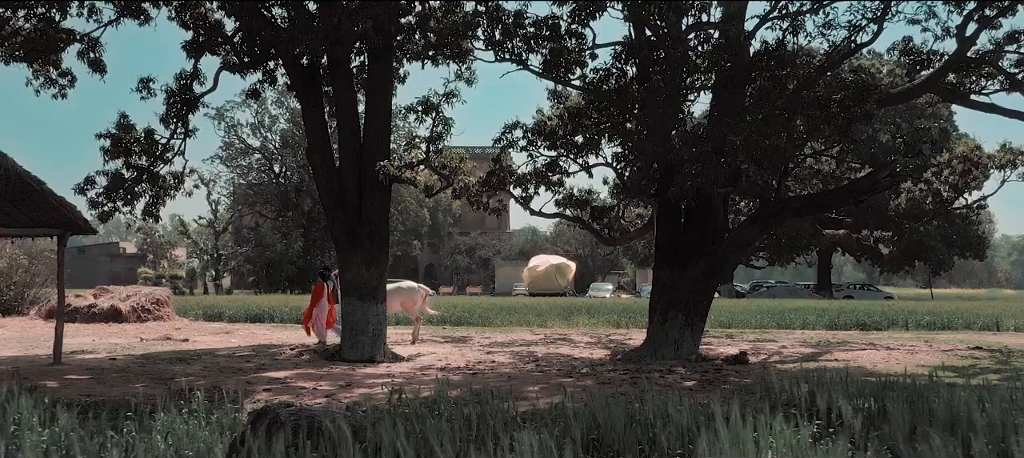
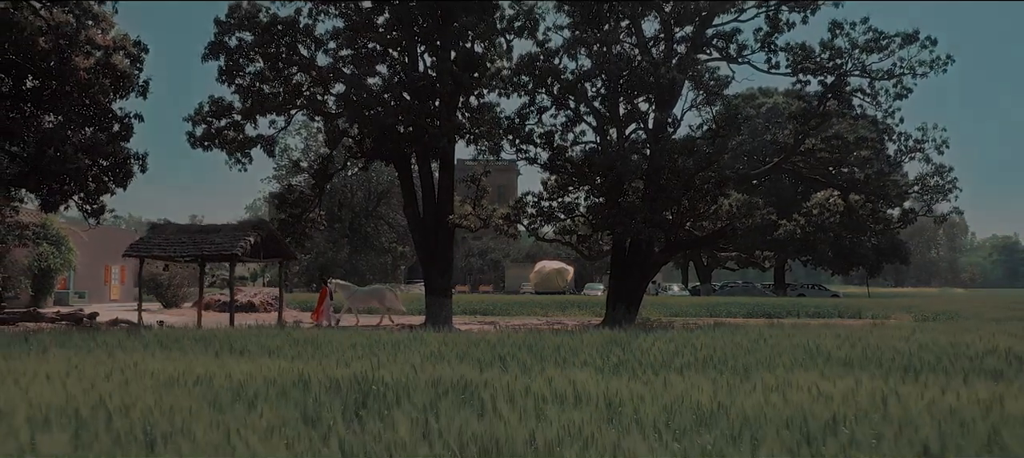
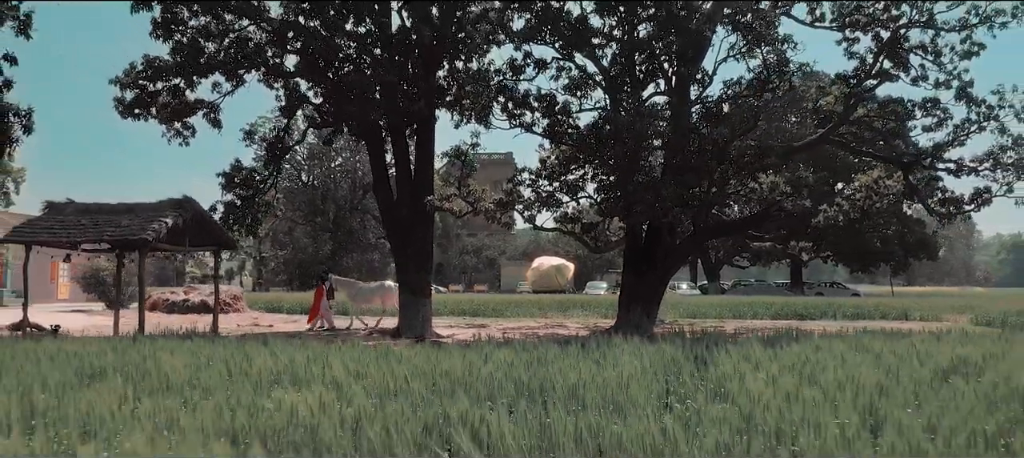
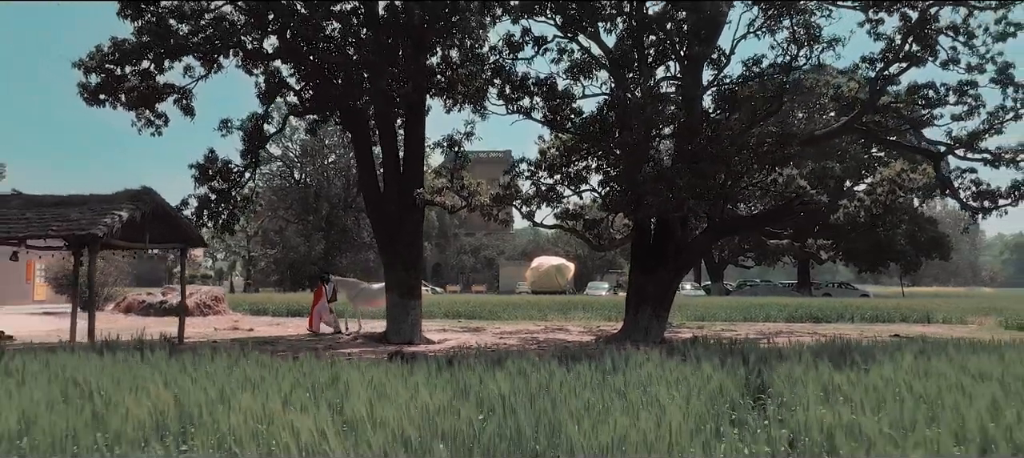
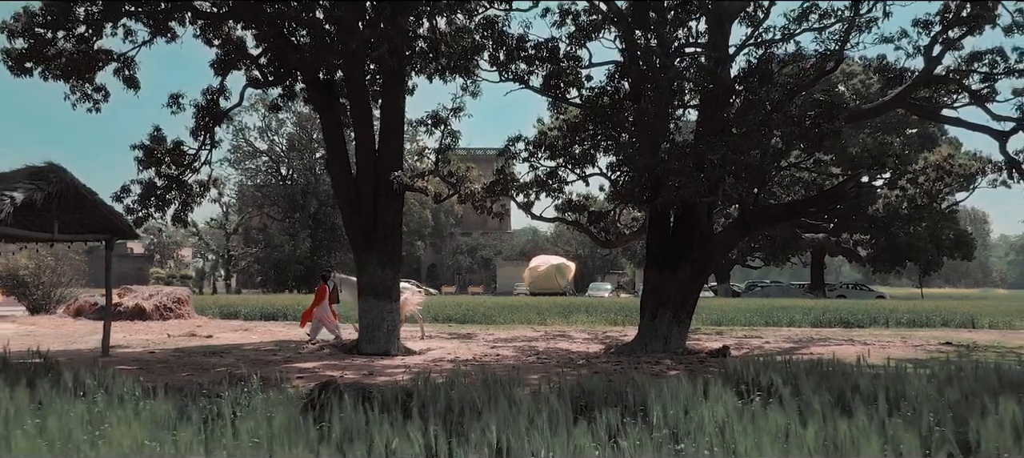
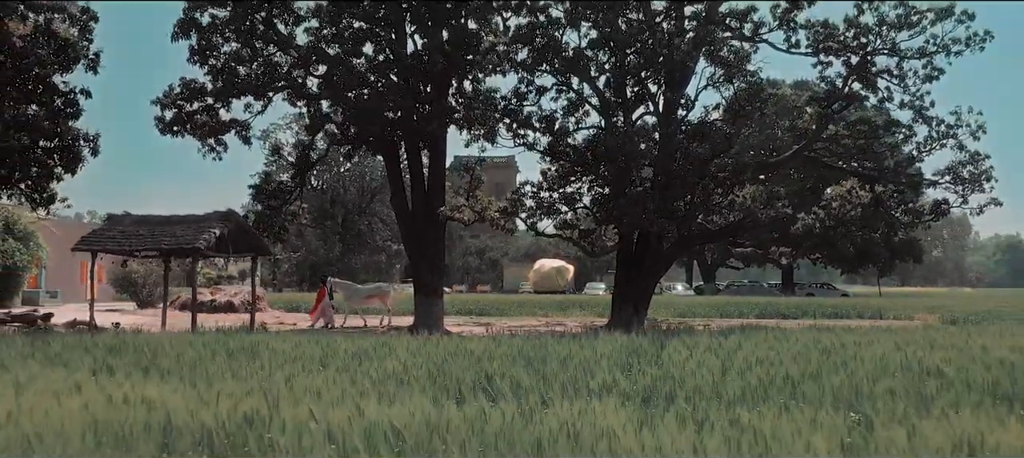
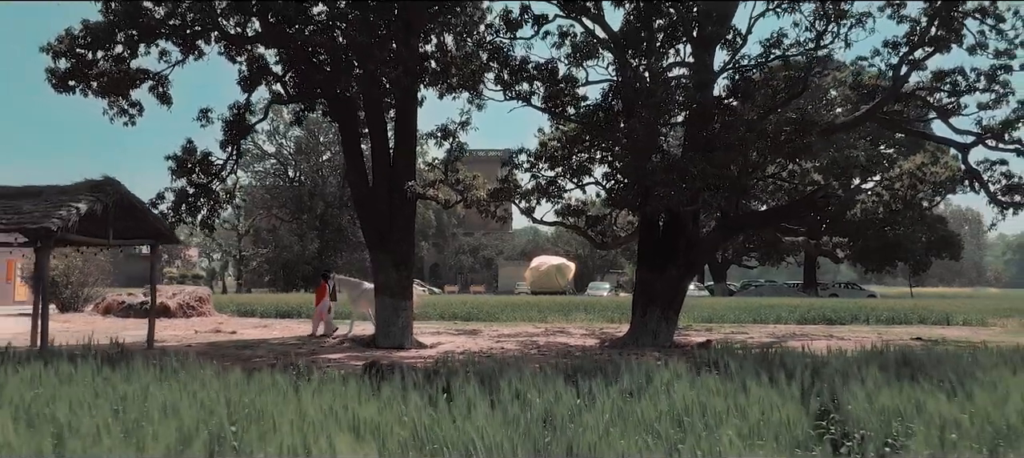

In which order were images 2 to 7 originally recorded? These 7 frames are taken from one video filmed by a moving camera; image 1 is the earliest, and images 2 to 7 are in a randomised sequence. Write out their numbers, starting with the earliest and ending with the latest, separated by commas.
5, 7, 4, 3, 6, 2
